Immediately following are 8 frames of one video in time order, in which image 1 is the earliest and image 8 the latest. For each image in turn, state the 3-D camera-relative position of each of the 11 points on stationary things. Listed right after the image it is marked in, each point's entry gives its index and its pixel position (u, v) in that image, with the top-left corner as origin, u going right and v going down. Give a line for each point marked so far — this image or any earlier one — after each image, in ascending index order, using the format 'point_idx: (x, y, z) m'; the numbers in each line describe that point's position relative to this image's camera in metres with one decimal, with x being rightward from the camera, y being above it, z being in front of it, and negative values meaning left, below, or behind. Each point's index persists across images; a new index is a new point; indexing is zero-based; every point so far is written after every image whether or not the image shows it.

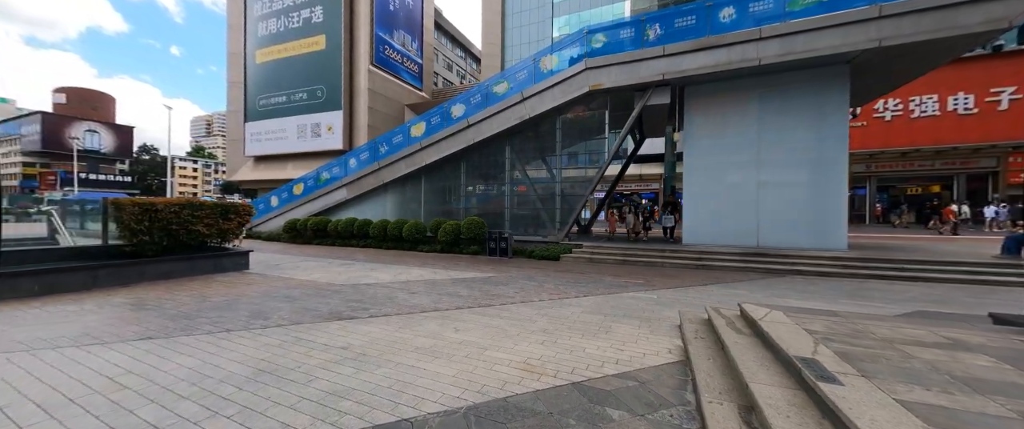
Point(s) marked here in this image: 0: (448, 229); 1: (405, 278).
0: (-2.2, -0.5, +11.6) m
1: (-2.2, -1.3, +7.0) m
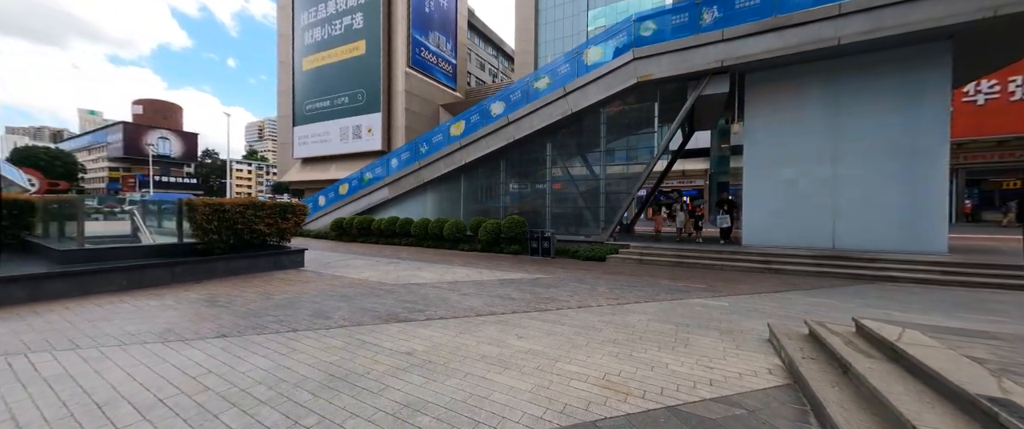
0: (-0.8, -0.5, +11.5) m
1: (-1.2, -1.3, +6.9) m
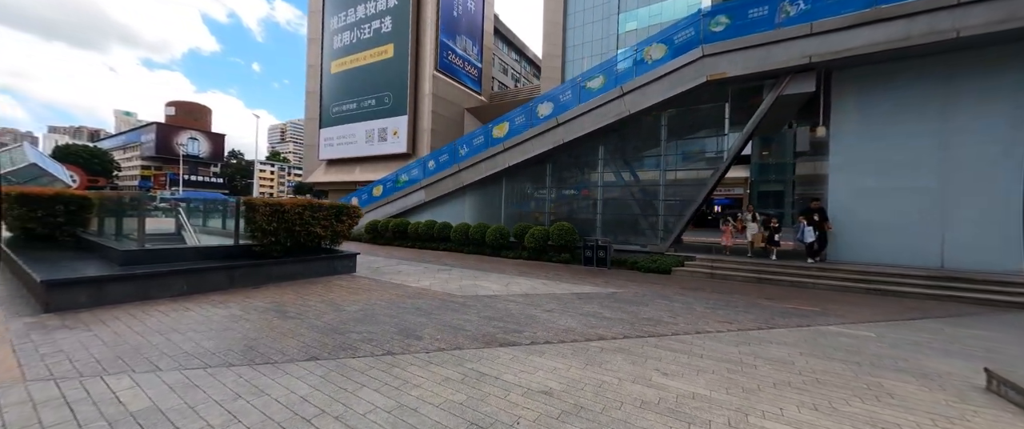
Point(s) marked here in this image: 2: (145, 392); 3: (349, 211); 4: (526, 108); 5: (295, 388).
0: (+0.7, -0.6, +10.9) m
1: (+0.1, -1.4, +6.4) m
2: (-2.6, -1.3, +2.4) m
3: (-3.7, +0.1, +7.6) m
4: (+0.5, +3.9, +12.5) m
5: (-1.6, -1.3, +2.5) m
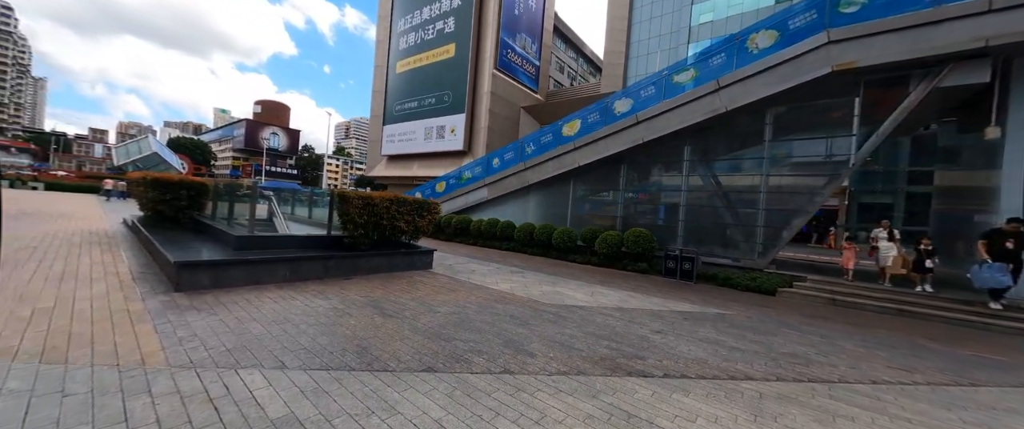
0: (+2.9, -0.8, +10.3) m
1: (+1.7, -1.5, +5.8) m
2: (-1.6, -1.2, +2.3) m
3: (-1.9, +0.2, +7.6) m
4: (+3.2, +3.8, +11.8) m
5: (-0.6, -1.3, +2.3) m
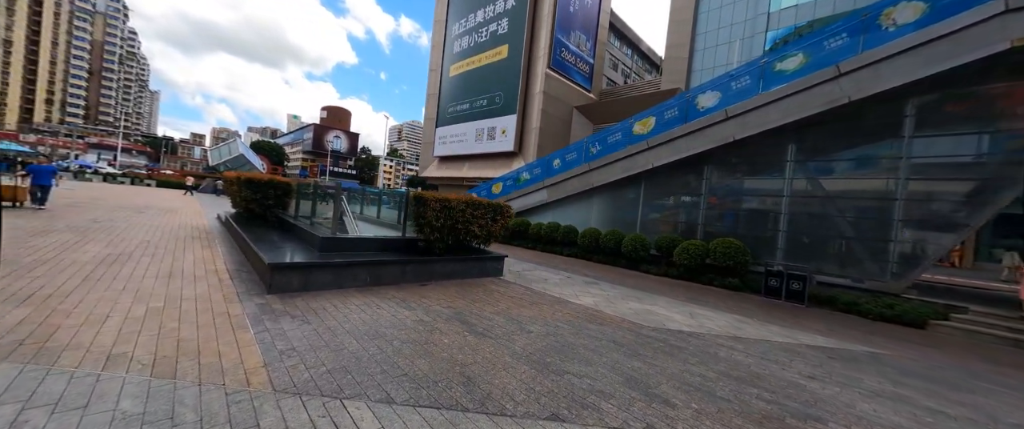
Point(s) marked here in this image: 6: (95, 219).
0: (+4.9, -1.0, +9.2) m
1: (+3.1, -1.7, +4.9) m
2: (-0.7, -1.3, +1.9) m
3: (-0.2, +0.1, +7.2) m
4: (+5.4, +3.6, +10.7) m
5: (+0.3, -1.4, +1.7) m
6: (-11.7, -0.1, +9.5) m
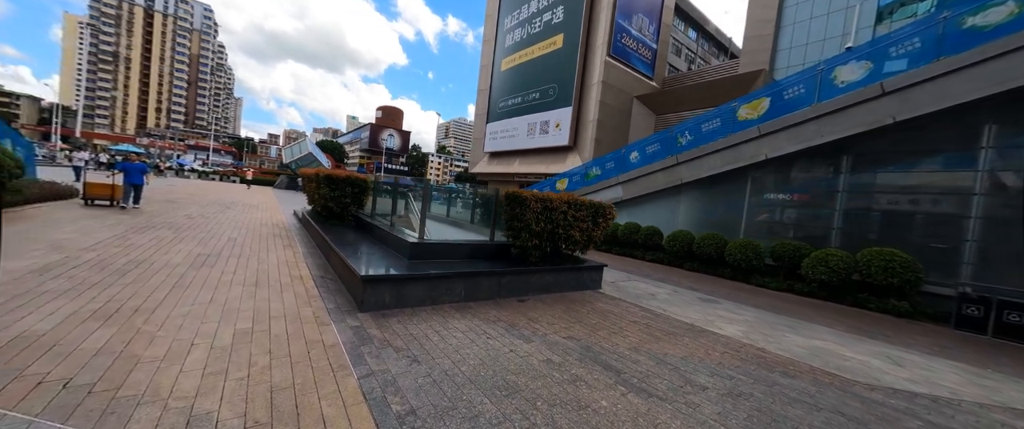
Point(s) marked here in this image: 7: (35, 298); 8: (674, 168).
0: (+7.0, -1.0, +7.4) m
1: (+4.6, -1.8, +3.4) m
2: (+0.5, -1.4, +0.9) m
3: (+1.7, 0.0, +6.1) m
4: (+7.7, +3.6, +8.7) m
5: (+1.5, -1.5, +0.6) m
6: (-9.4, 0.0, +9.8) m
7: (-4.7, -0.8, +3.3) m
8: (+5.7, +1.6, +11.6) m
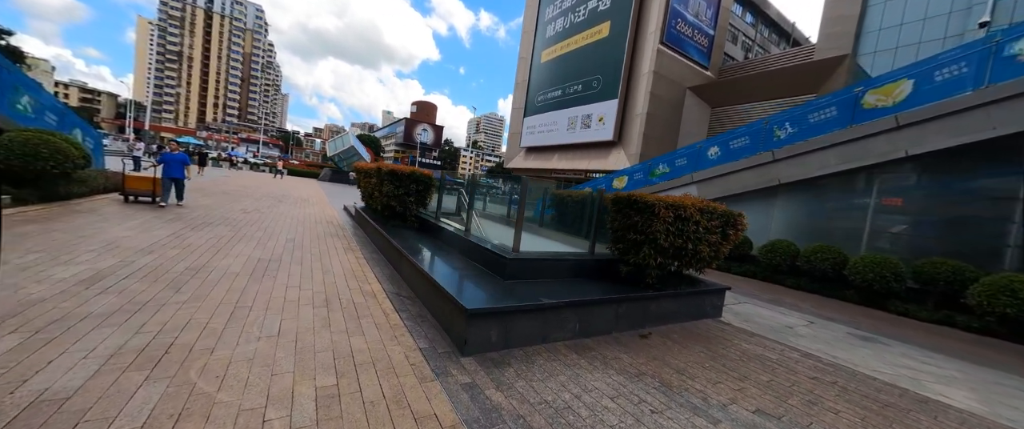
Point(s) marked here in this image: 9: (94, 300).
0: (+8.6, -1.3, +5.7) m
1: (+5.8, -2.0, +1.9) m
2: (+1.6, -1.6, -0.2) m
3: (+3.2, -0.1, +4.8) m
4: (+9.6, +3.3, +6.9) m
5: (+2.5, -1.7, -0.6) m
6: (-7.6, +0.2, +9.5) m
7: (-3.4, -0.9, +2.6) m
8: (+7.7, +1.4, +9.9) m
9: (-3.8, -0.8, +3.1) m
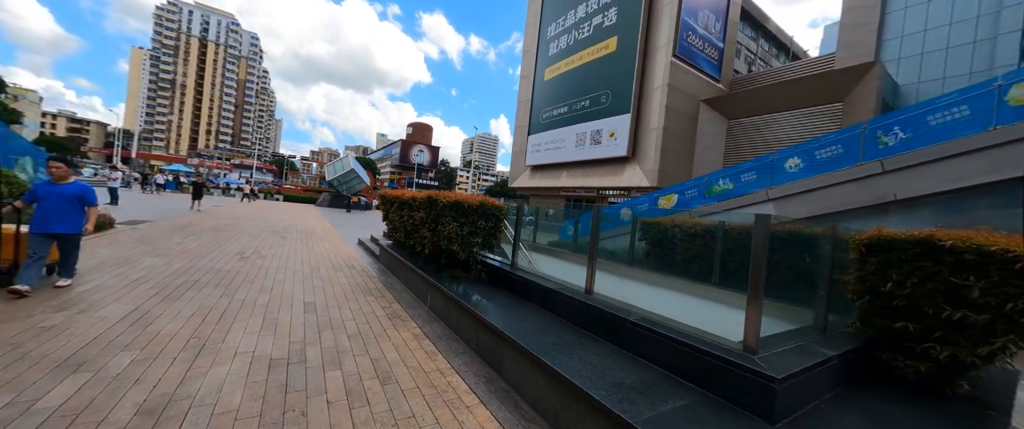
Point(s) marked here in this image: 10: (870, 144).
0: (+10.2, -1.6, +3.8) m
1: (+7.5, -2.2, 0.0) m
2: (+3.2, -1.8, -2.2) m
3: (+4.8, -0.5, +2.9) m
4: (+11.0, +3.0, +5.3) m
5: (+4.2, -1.9, -2.6) m
6: (-6.1, -0.8, +7.5) m
7: (-1.8, -1.4, +0.6) m
8: (+9.2, +0.9, +8.2) m
9: (-2.2, -1.3, +1.1) m
10: (+9.2, +1.7, +8.6) m
